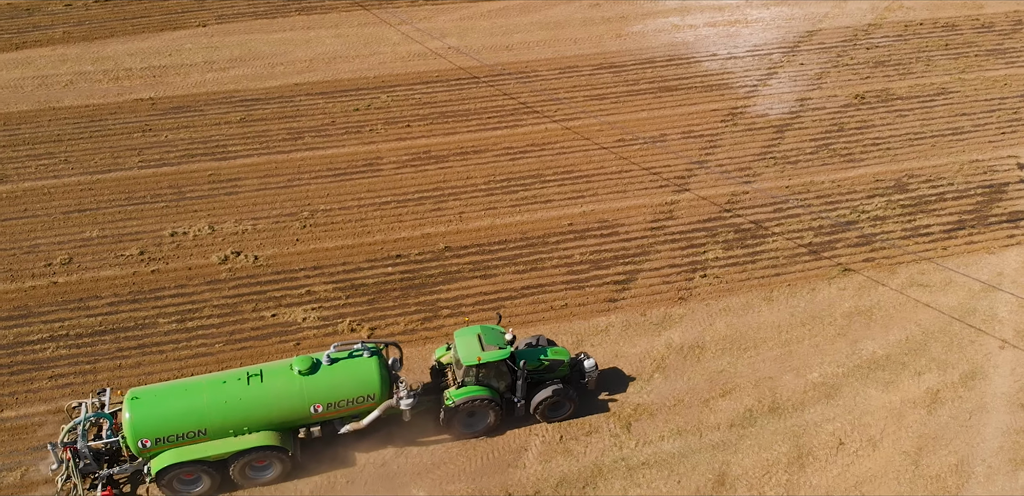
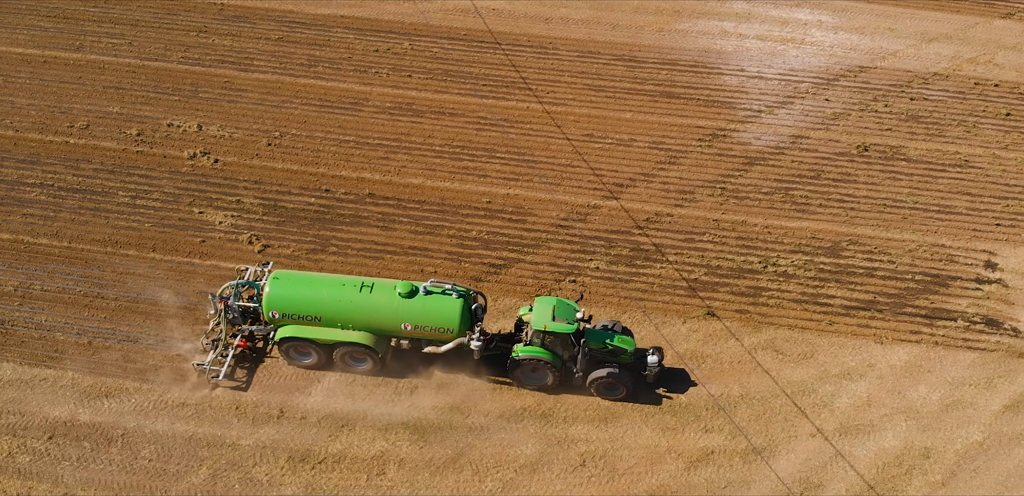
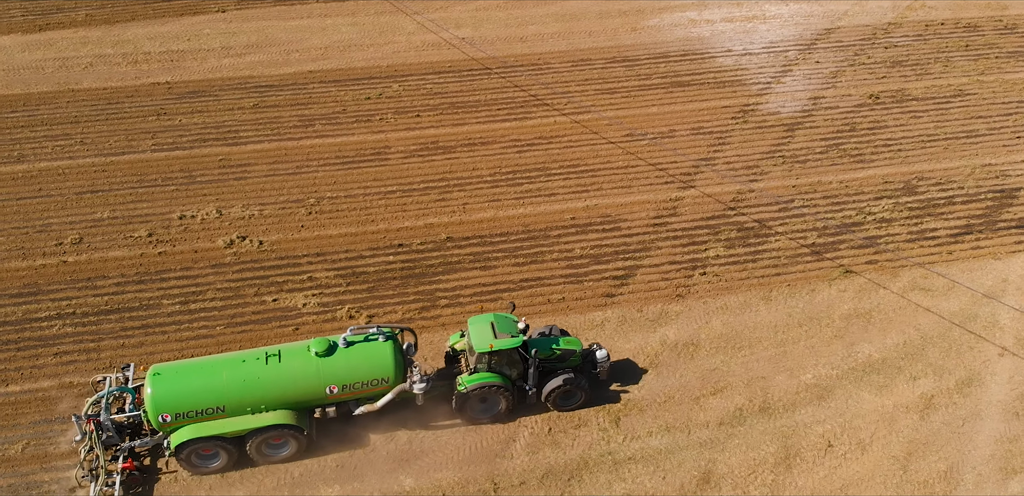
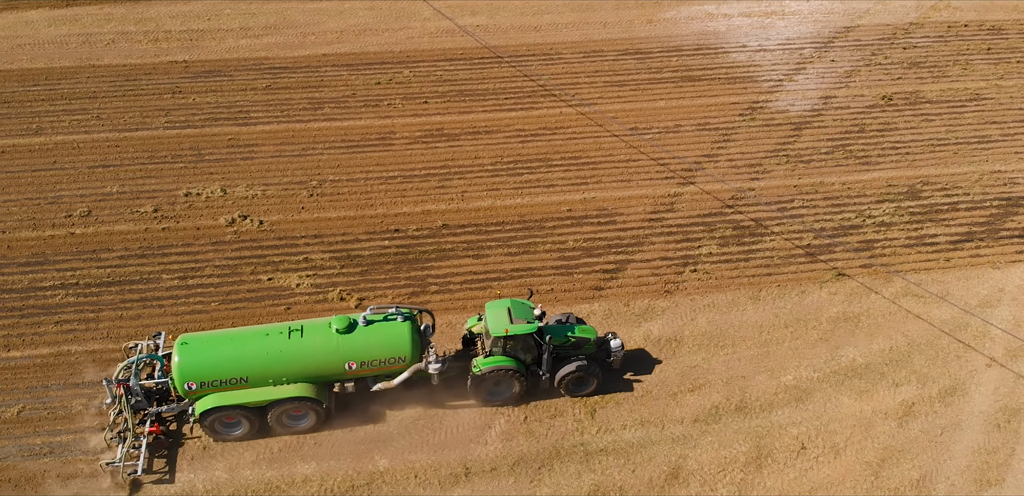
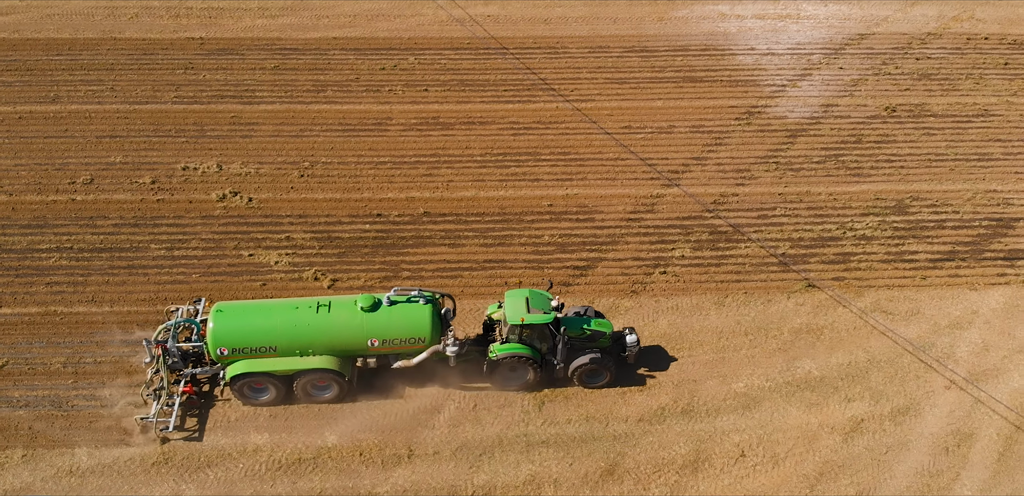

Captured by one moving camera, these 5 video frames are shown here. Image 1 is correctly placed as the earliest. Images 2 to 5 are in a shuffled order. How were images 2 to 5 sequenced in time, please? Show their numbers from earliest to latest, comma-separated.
3, 4, 5, 2
